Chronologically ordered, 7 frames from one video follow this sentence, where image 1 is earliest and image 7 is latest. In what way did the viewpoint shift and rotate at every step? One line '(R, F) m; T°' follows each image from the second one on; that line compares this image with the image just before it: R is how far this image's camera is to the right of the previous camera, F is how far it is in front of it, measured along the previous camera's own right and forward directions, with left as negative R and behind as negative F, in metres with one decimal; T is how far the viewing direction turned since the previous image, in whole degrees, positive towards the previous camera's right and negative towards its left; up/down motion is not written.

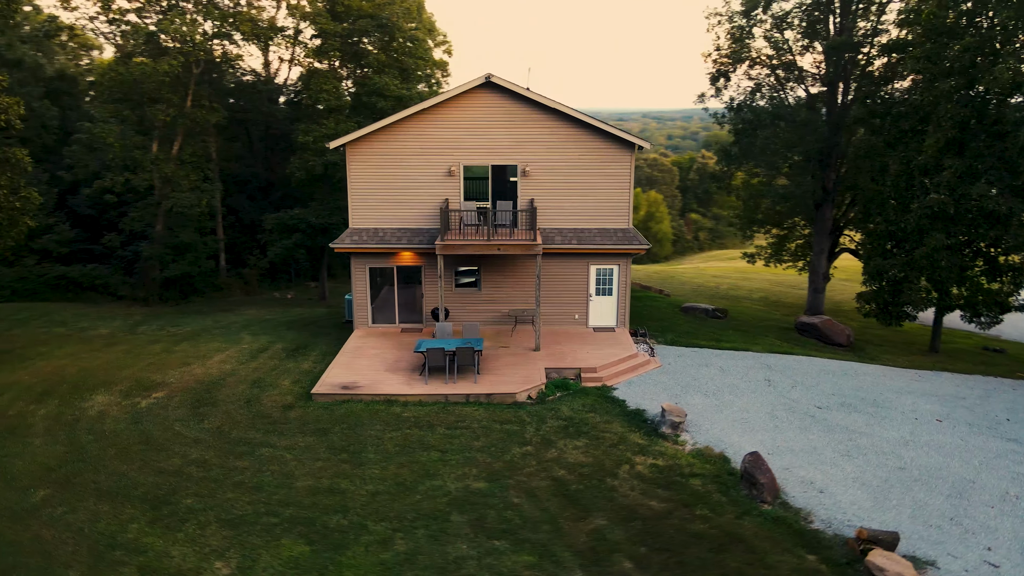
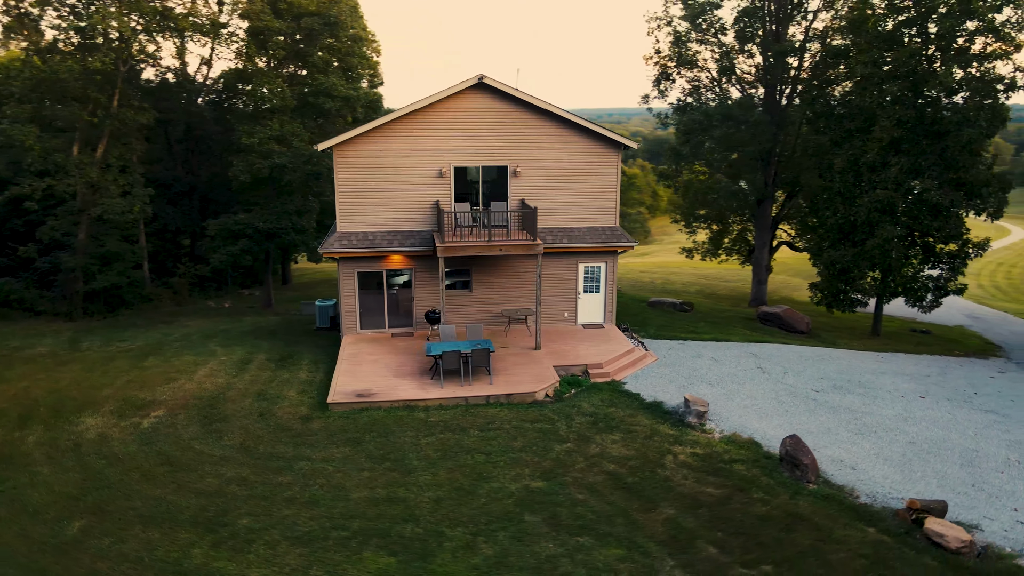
(-1.9, +0.1) m; +7°
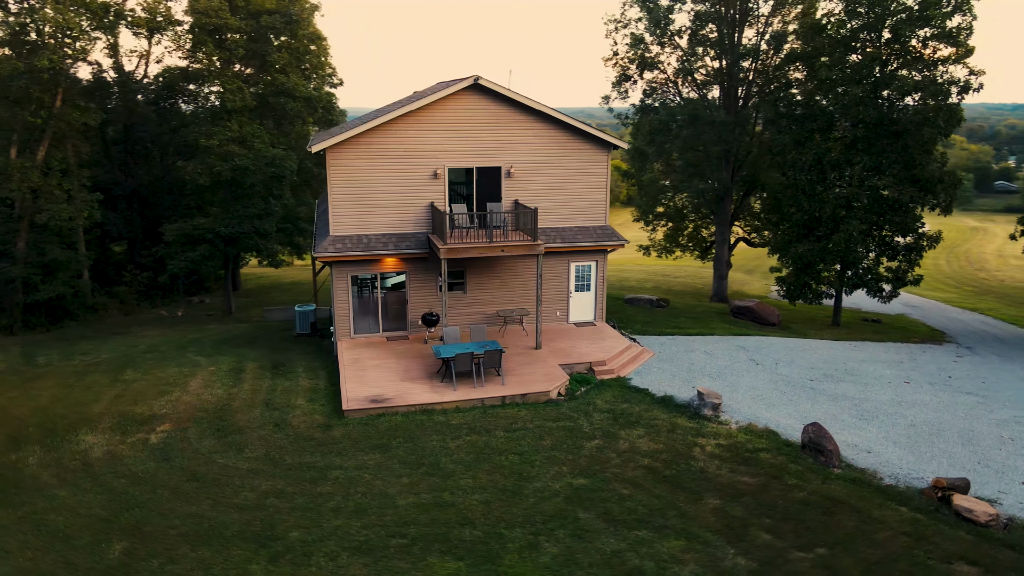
(-1.4, +0.1) m; +5°
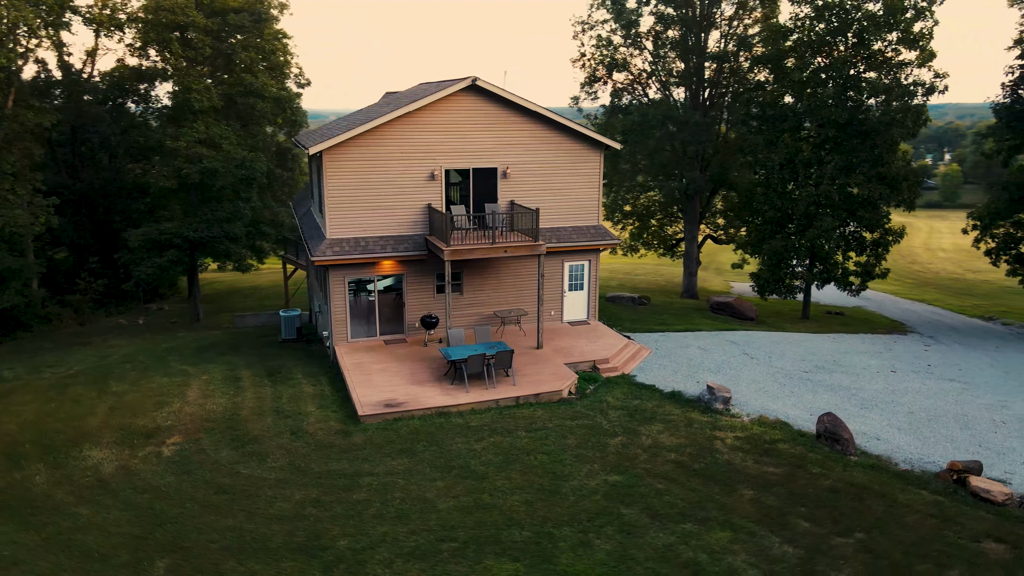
(-1.1, 0.0) m; +4°
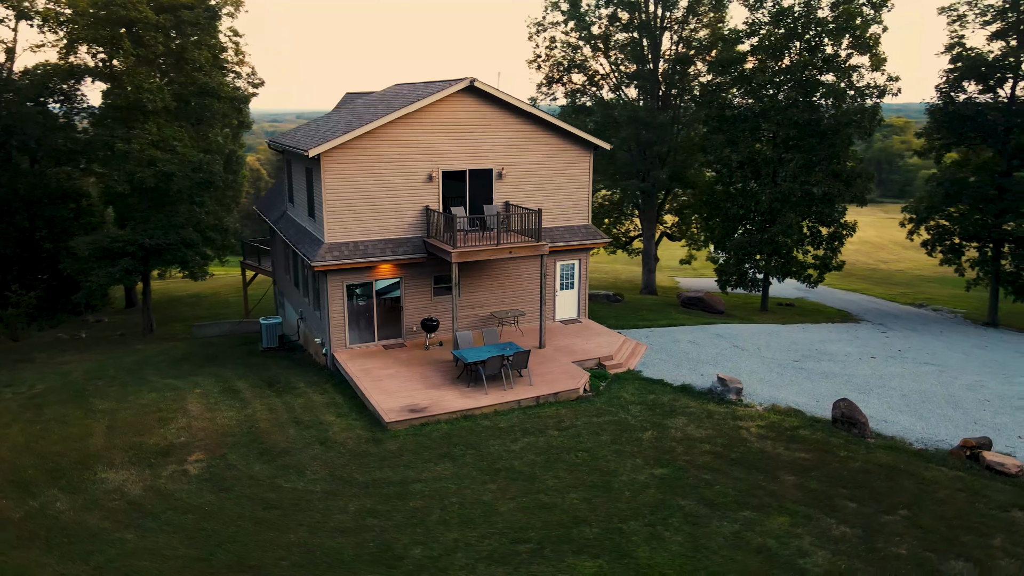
(-1.6, 0.0) m; +6°
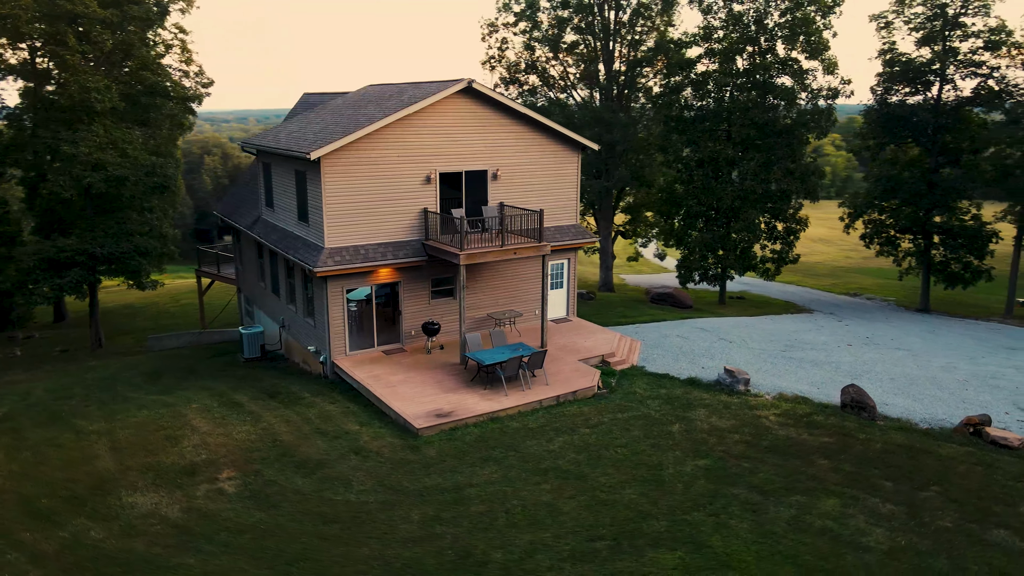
(-1.7, 0.0) m; +6°
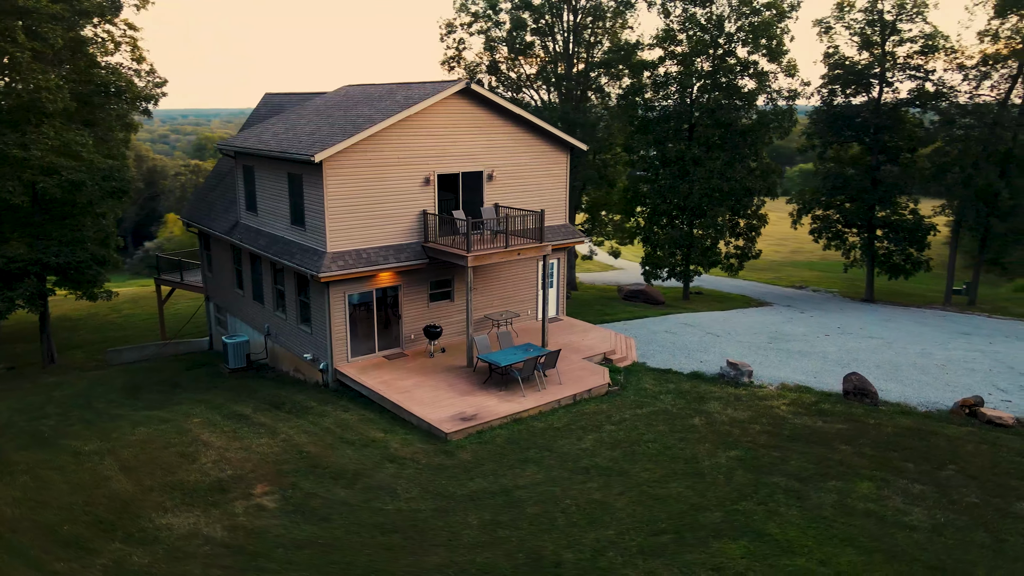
(-1.5, 0.0) m; +5°
